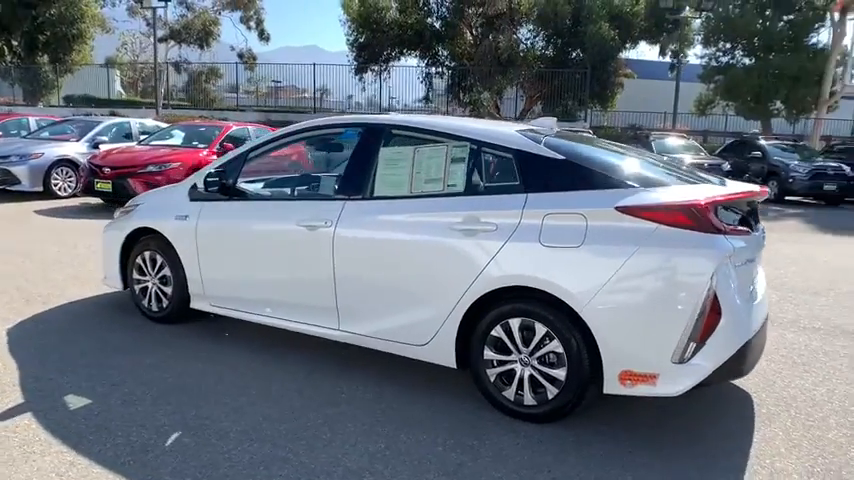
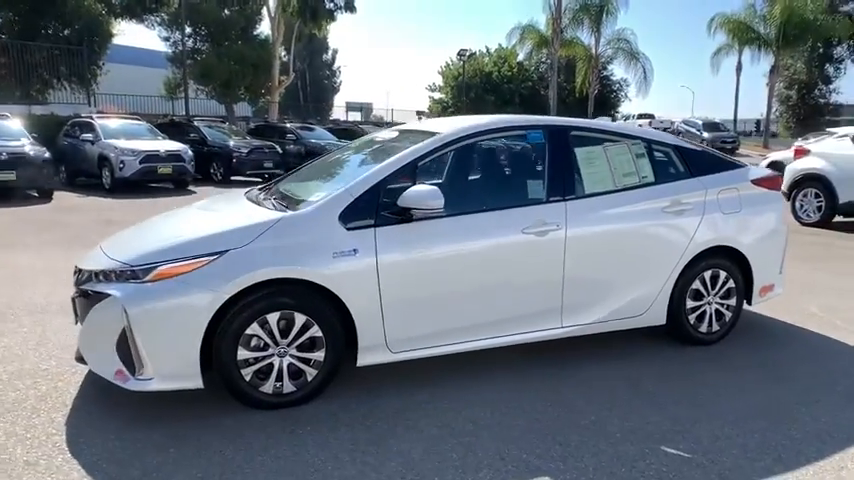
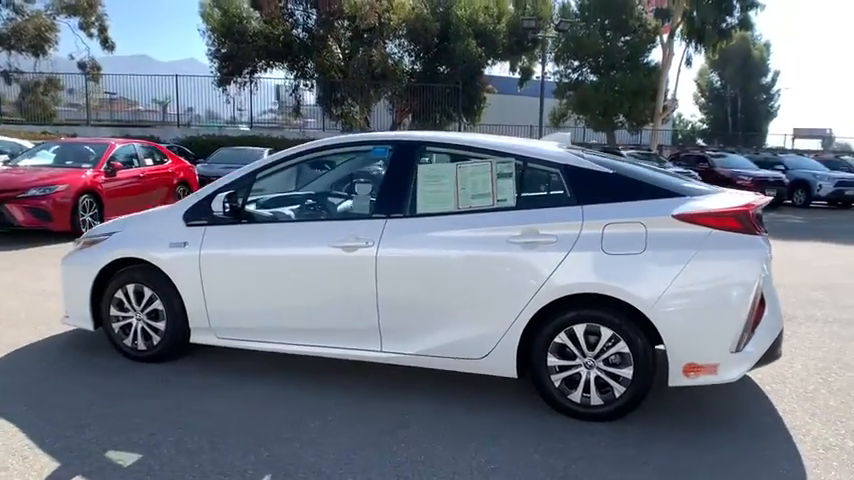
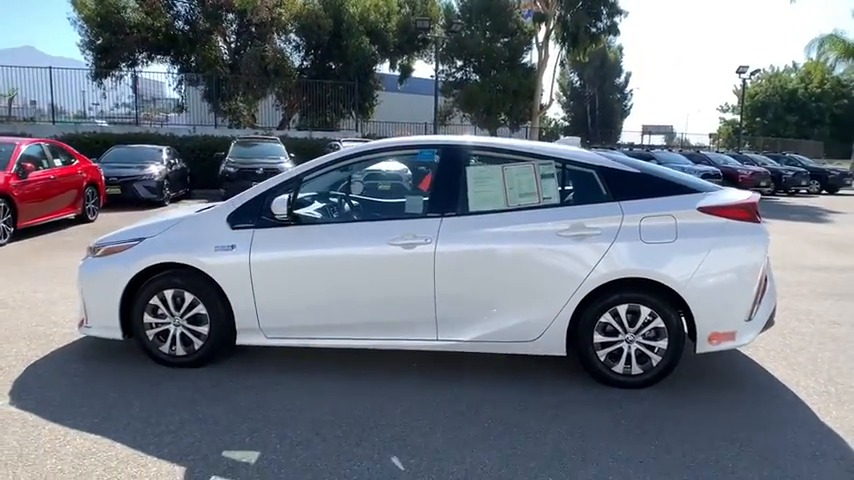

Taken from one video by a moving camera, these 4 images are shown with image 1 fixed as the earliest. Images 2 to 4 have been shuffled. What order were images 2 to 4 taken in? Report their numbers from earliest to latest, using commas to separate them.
3, 4, 2
